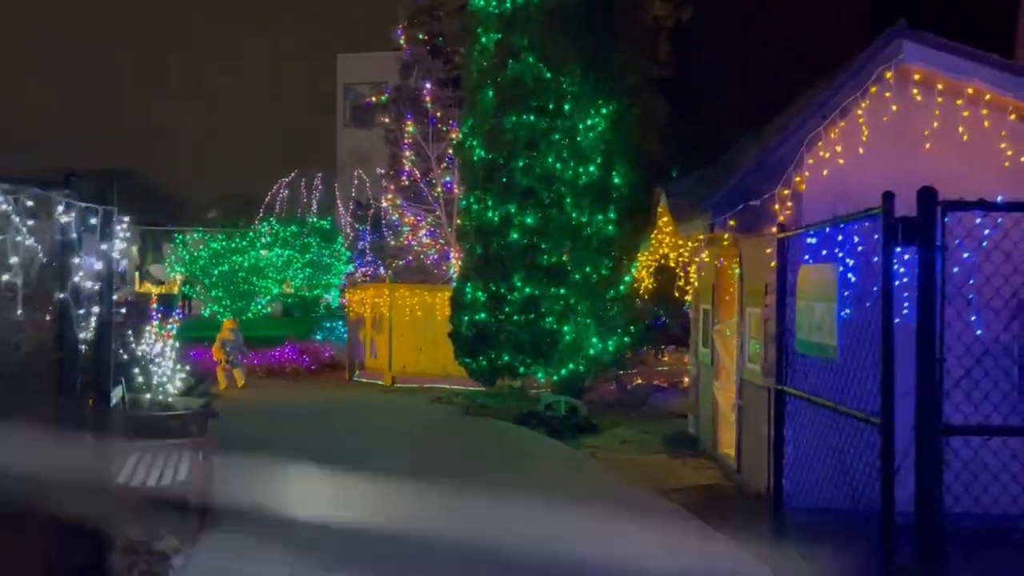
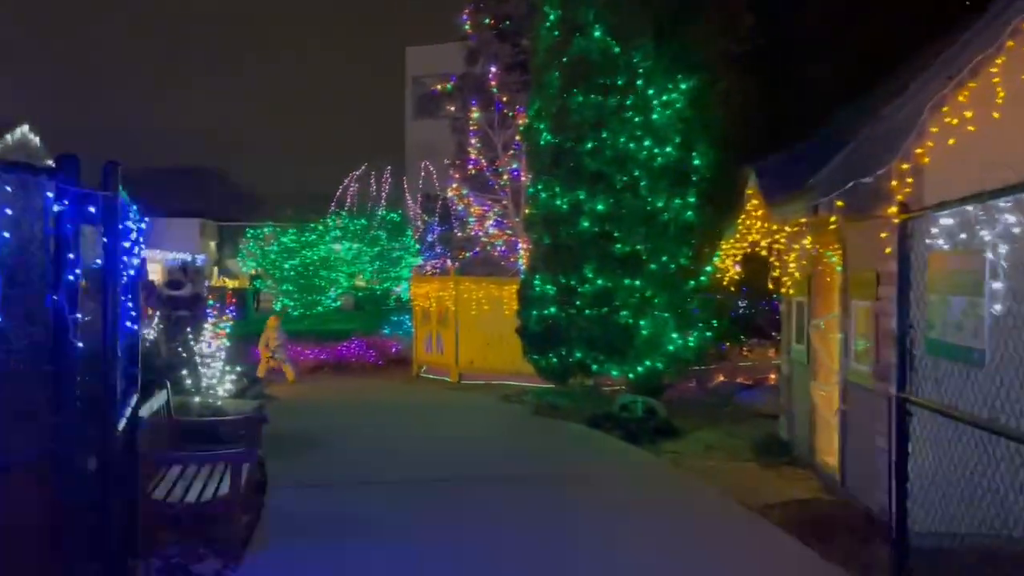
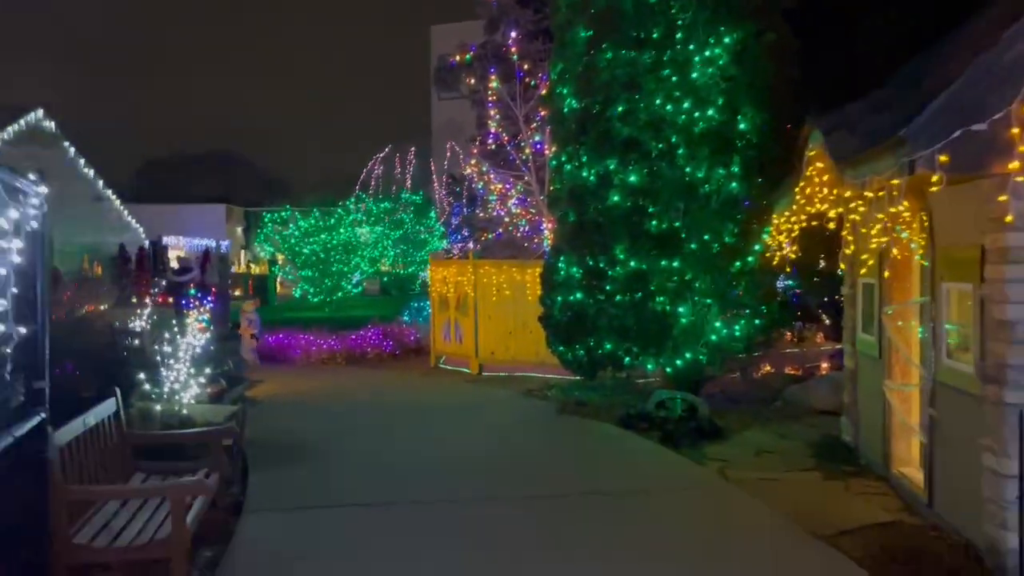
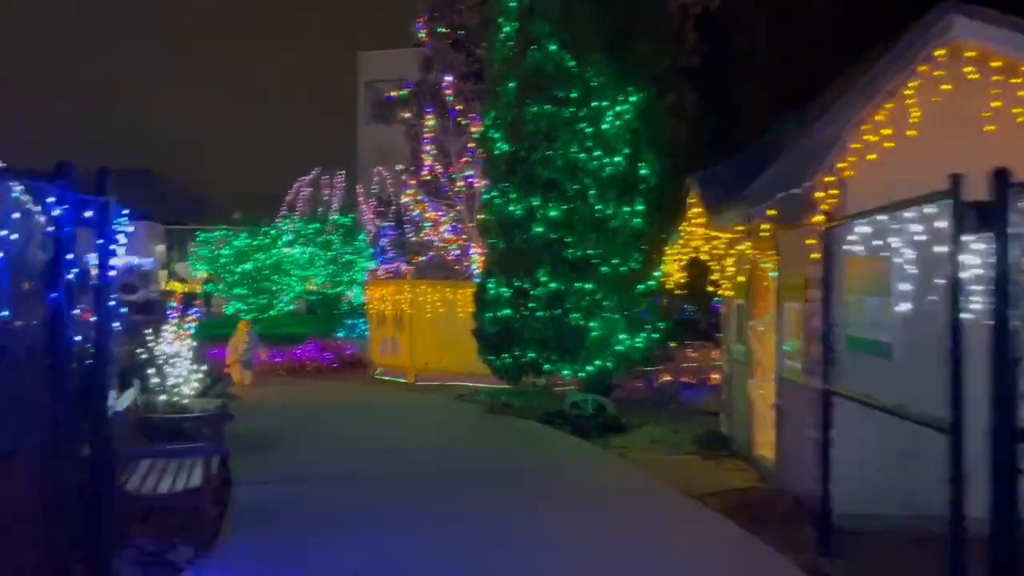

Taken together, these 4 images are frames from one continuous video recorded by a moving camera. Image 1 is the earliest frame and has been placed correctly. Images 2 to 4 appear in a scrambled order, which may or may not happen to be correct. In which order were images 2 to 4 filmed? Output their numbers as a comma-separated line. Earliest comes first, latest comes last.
4, 2, 3
